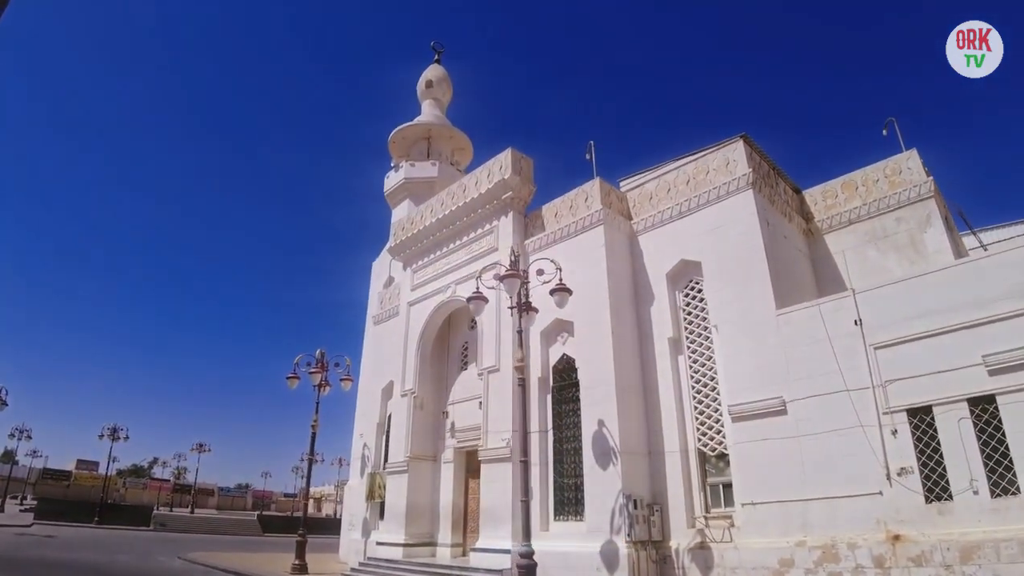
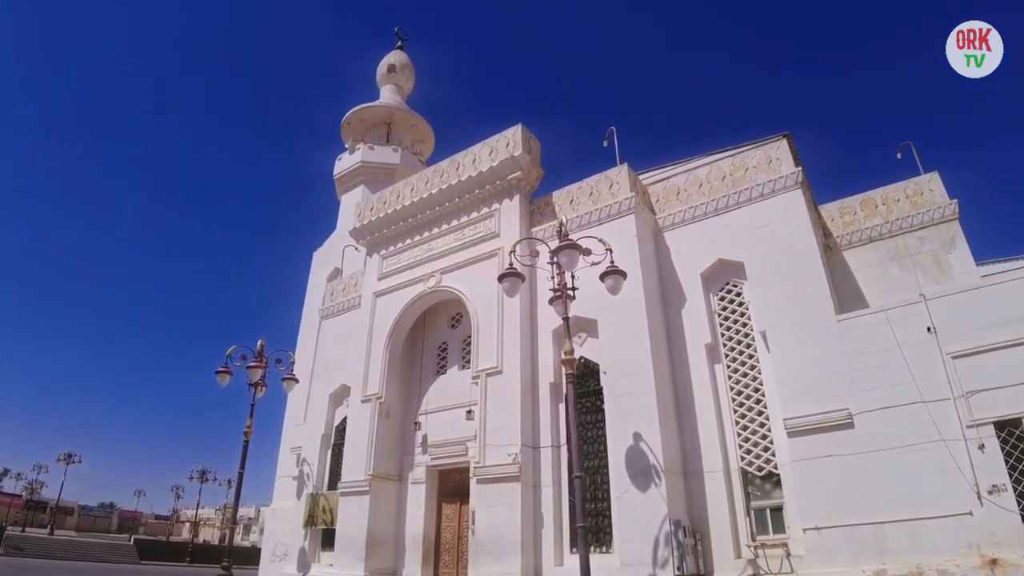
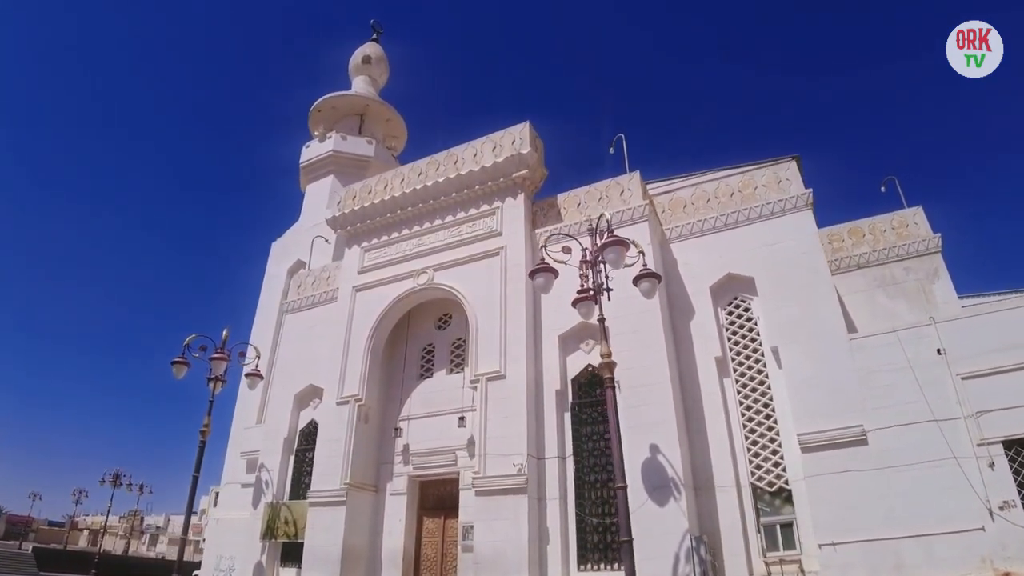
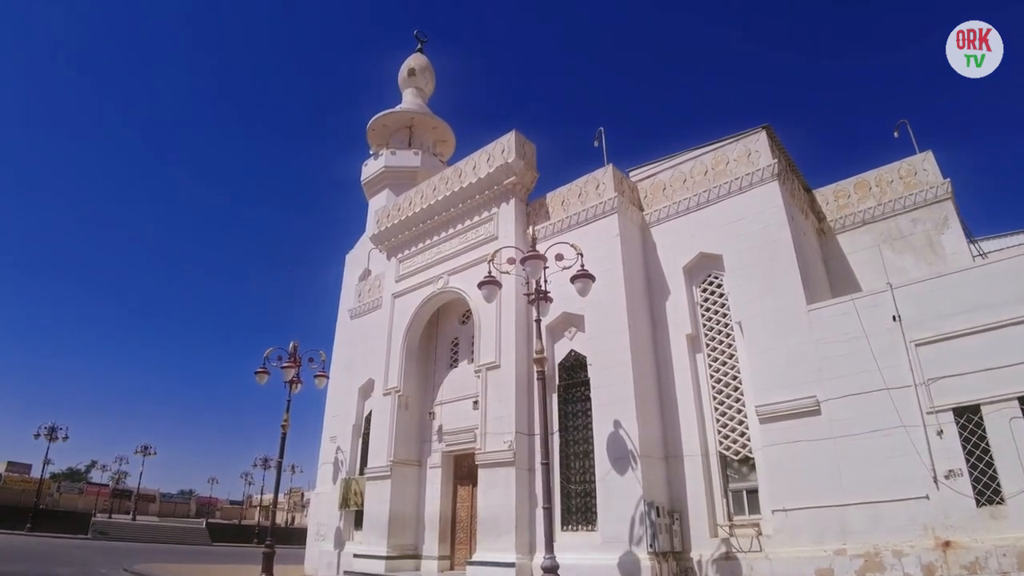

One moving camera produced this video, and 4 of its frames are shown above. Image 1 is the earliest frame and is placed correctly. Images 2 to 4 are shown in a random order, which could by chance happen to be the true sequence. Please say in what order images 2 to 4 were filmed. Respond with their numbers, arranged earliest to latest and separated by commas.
4, 2, 3
